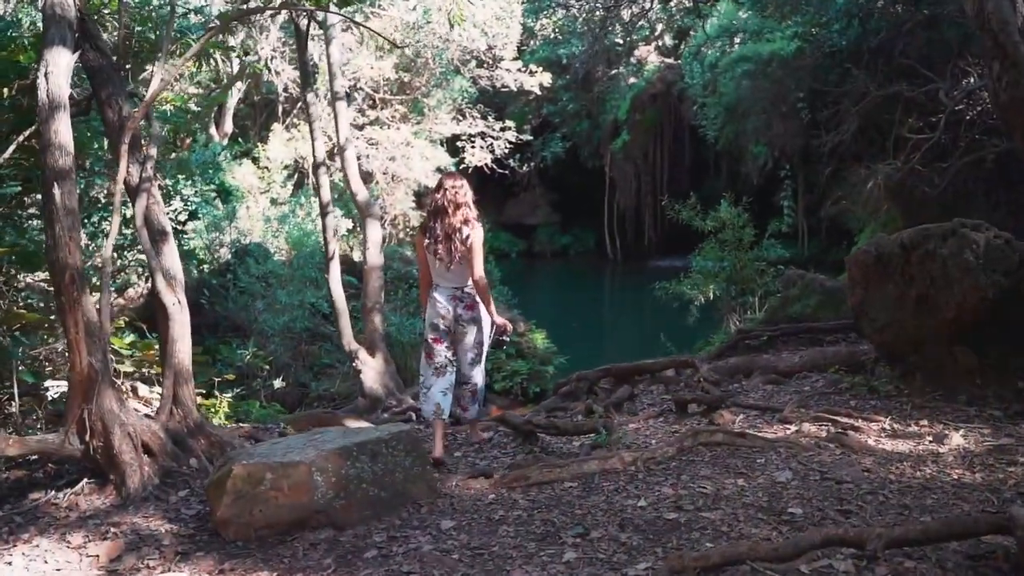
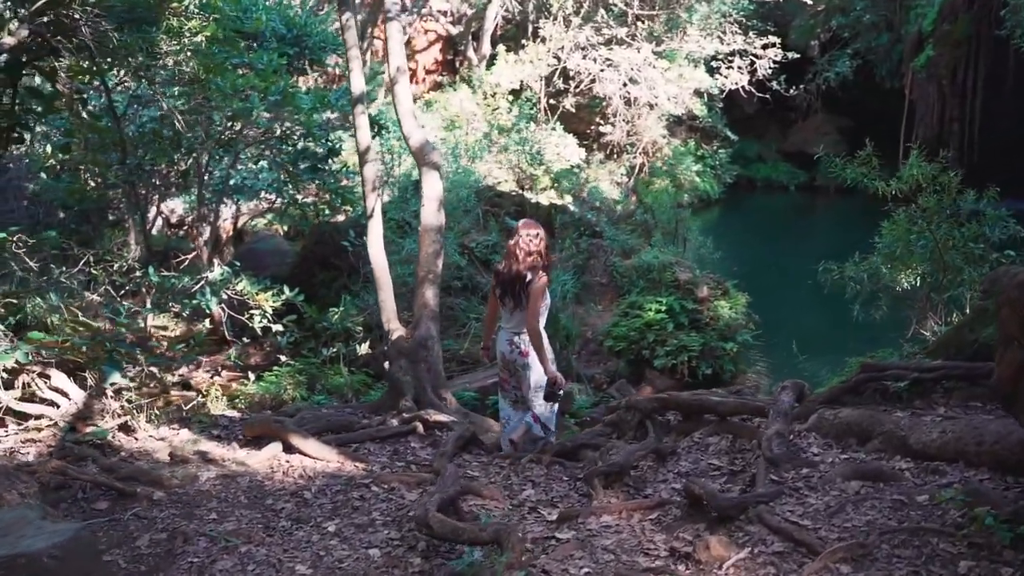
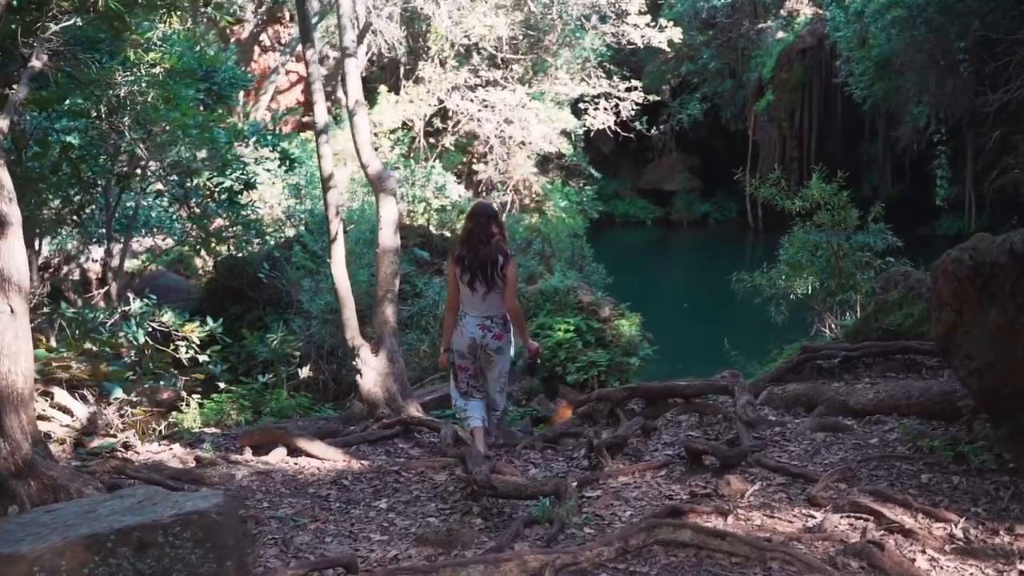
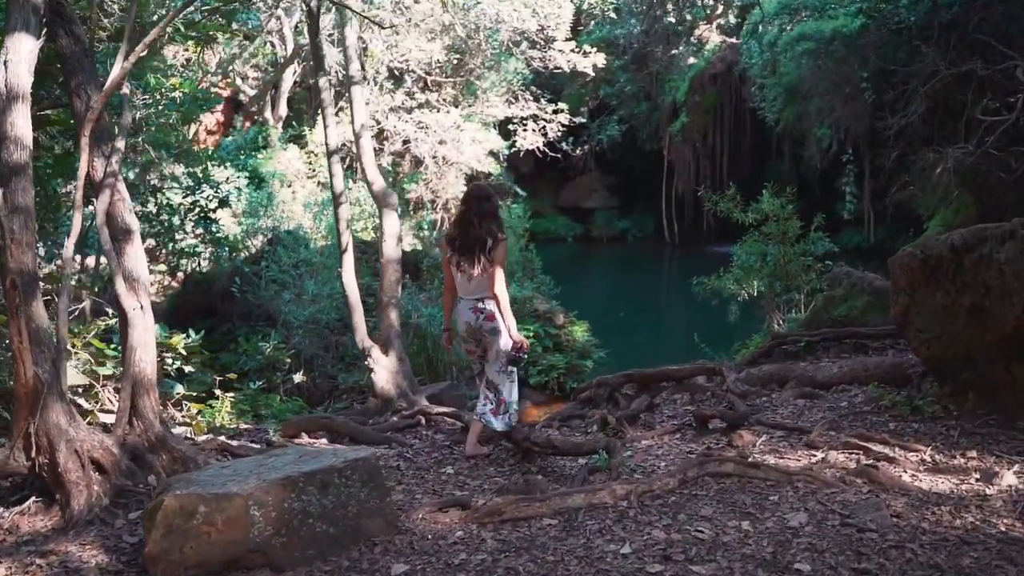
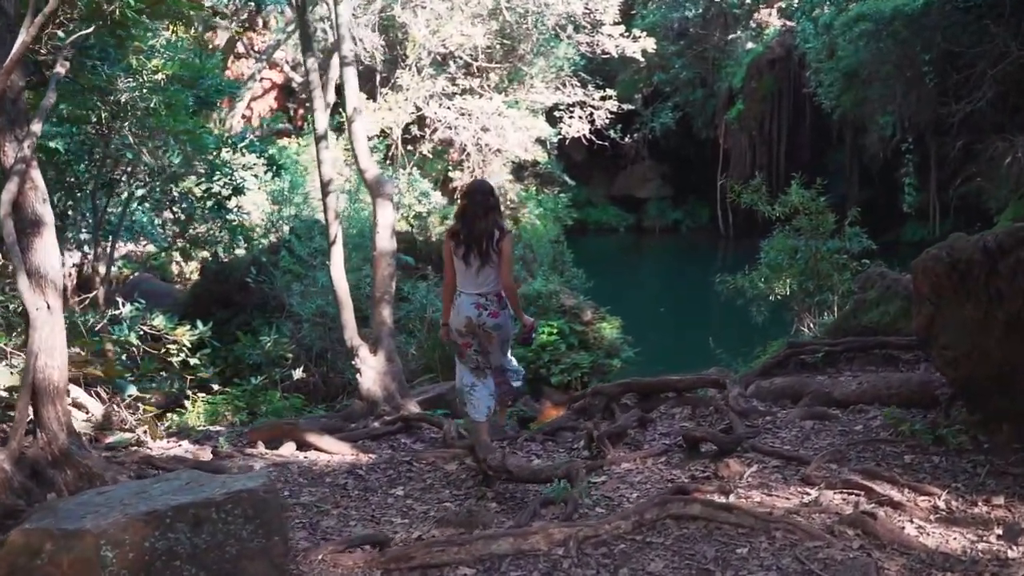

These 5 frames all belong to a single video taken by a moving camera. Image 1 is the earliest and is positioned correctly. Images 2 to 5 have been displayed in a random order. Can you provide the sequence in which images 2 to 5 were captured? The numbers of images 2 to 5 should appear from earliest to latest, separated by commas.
4, 5, 3, 2
